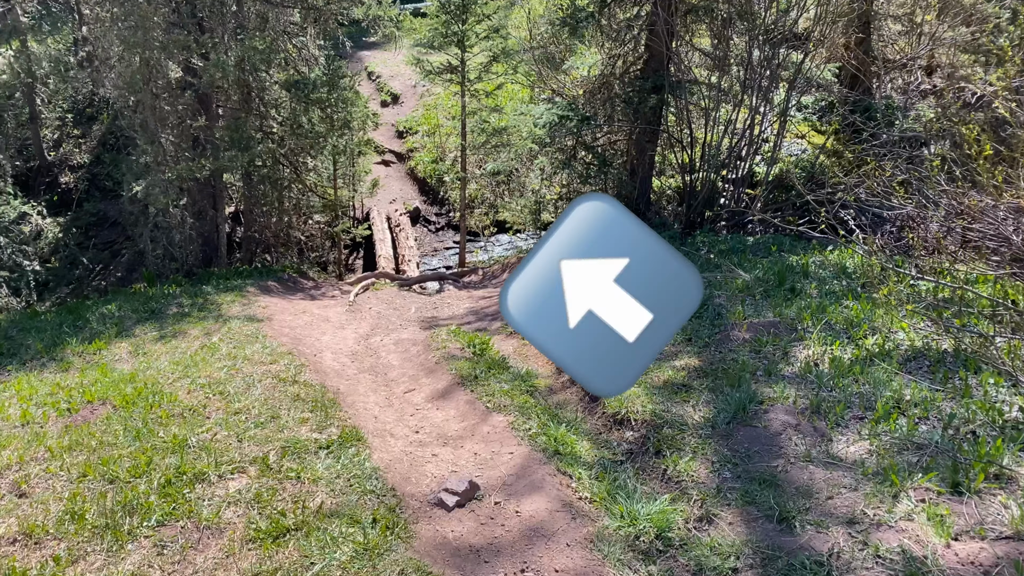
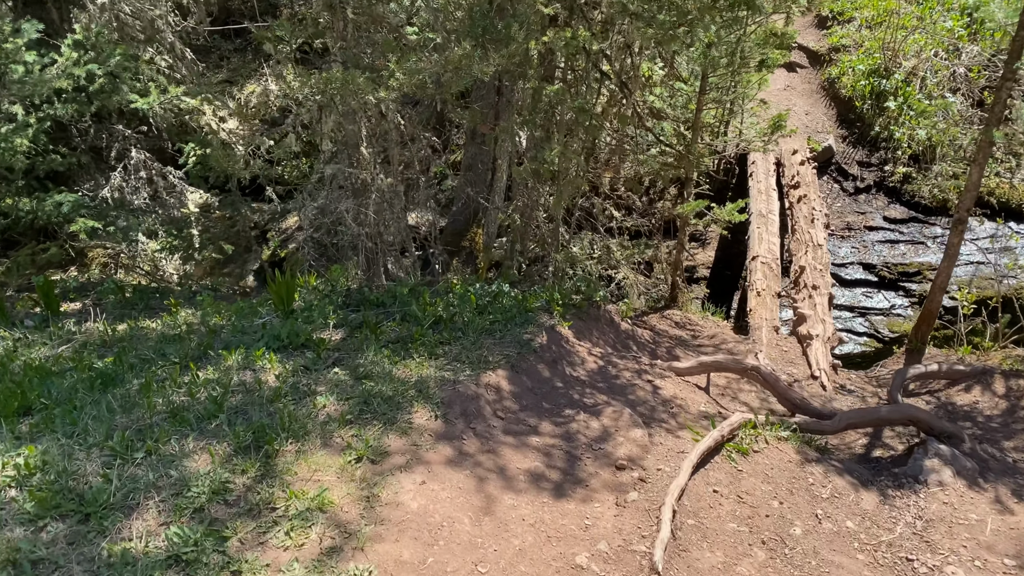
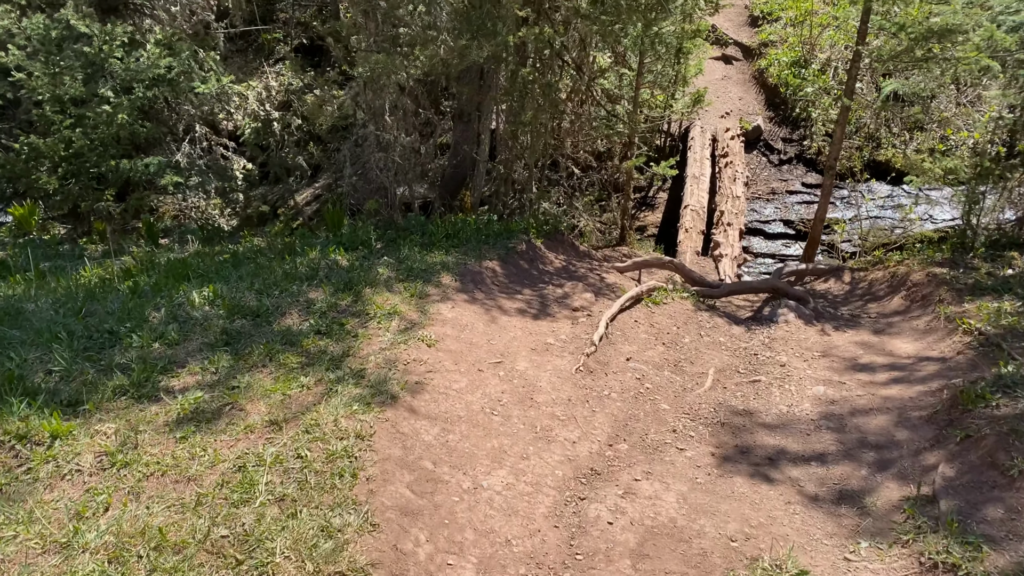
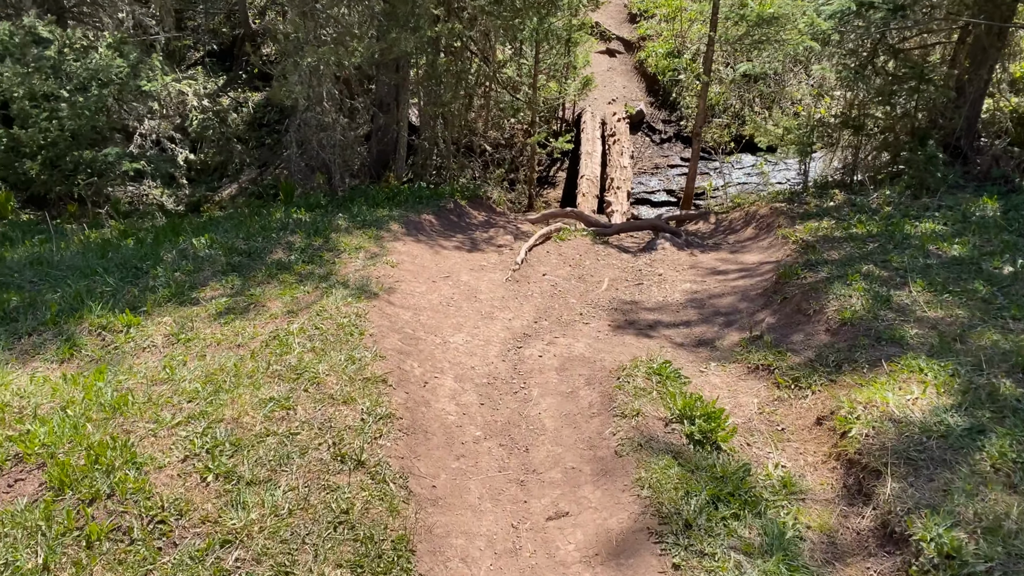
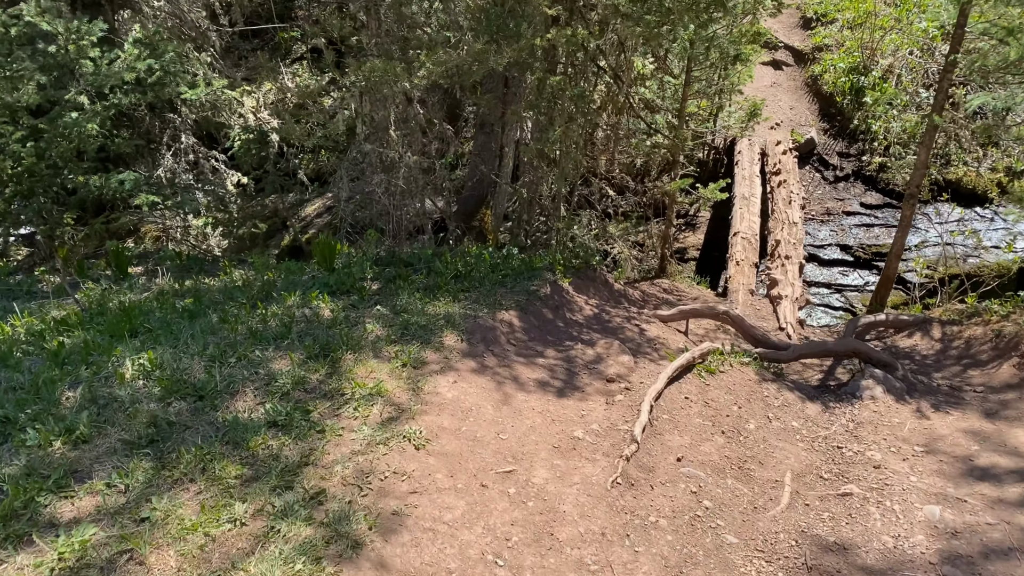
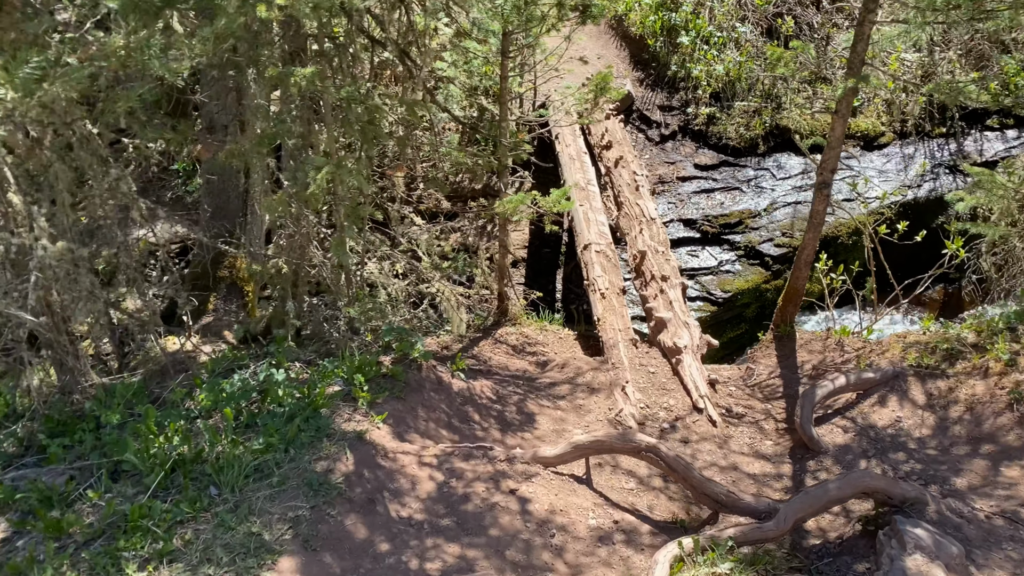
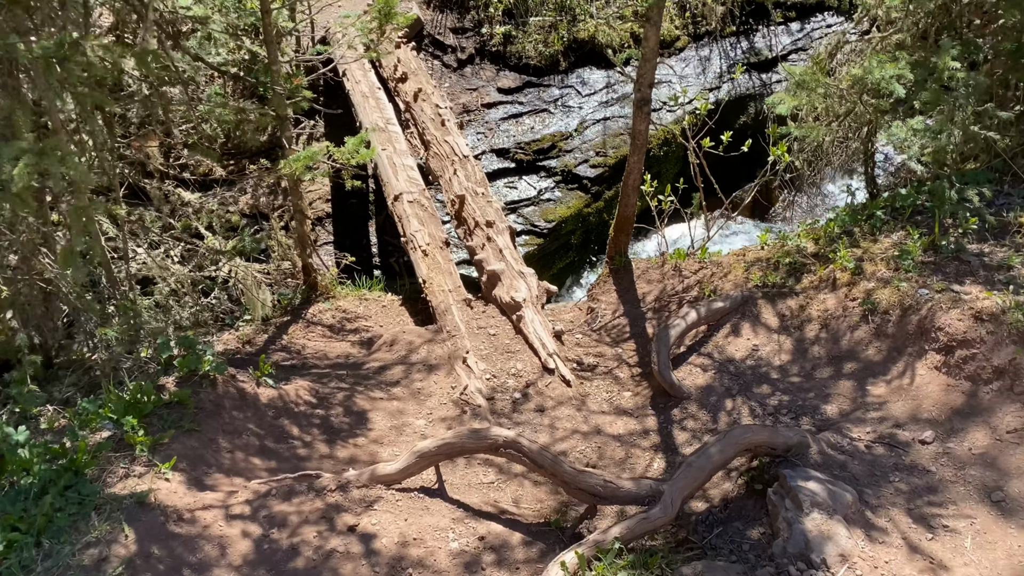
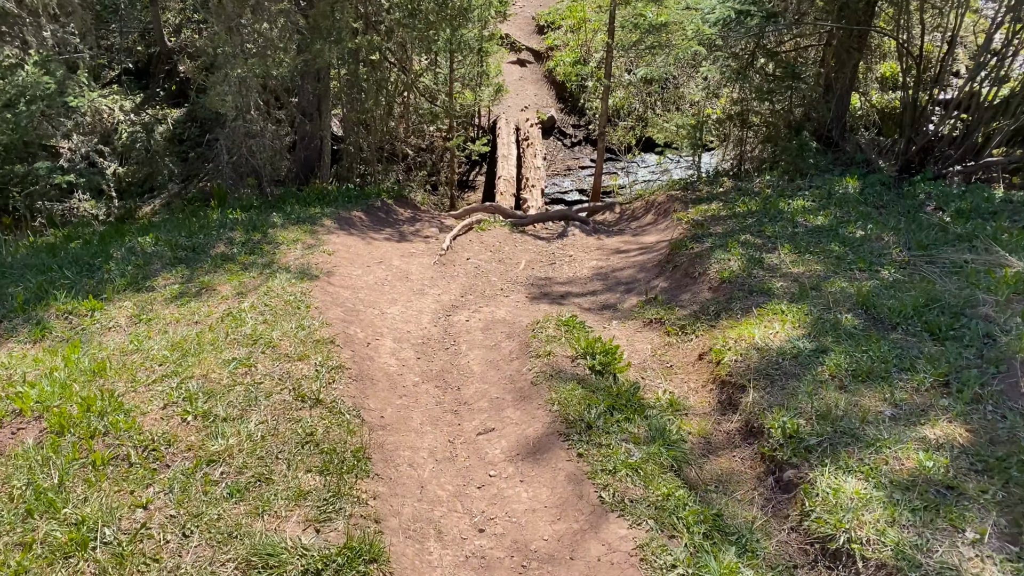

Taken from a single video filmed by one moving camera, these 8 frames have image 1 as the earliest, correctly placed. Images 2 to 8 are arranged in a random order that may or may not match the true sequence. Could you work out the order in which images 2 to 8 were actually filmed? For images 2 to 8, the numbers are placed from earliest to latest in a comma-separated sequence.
8, 4, 3, 5, 2, 6, 7
